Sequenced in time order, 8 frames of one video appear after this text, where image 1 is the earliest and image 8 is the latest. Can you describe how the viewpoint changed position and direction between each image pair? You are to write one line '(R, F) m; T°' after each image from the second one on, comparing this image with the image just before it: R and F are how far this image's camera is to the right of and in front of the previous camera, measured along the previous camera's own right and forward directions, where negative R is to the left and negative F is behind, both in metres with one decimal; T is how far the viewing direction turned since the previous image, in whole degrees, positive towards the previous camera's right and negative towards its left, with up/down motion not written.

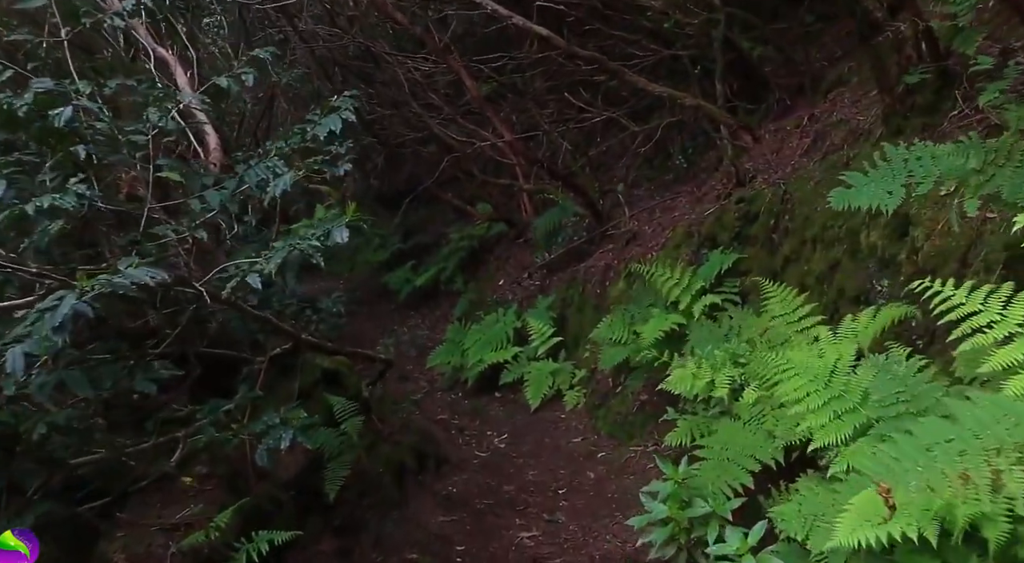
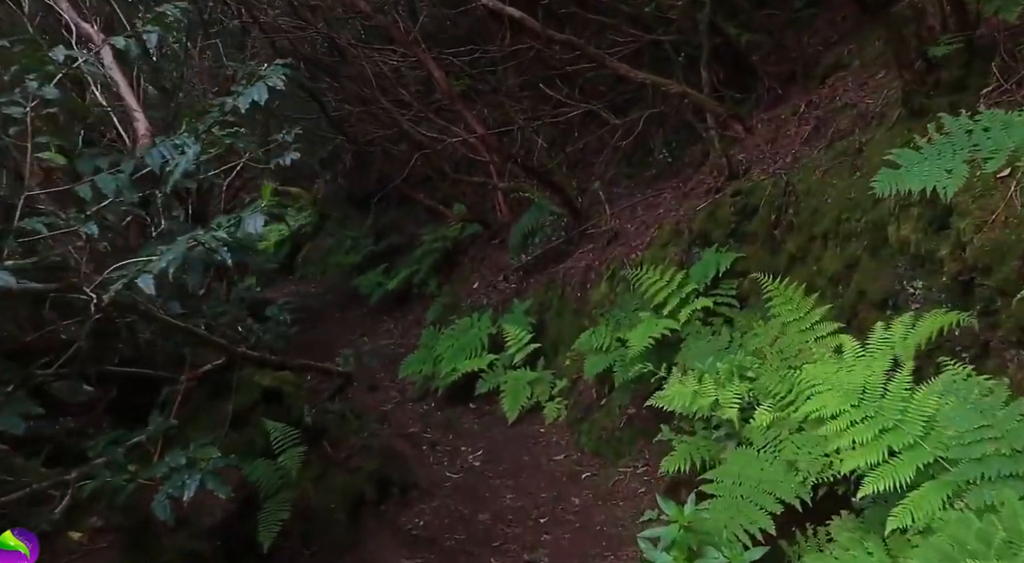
(0.0, +0.7) m; +2°
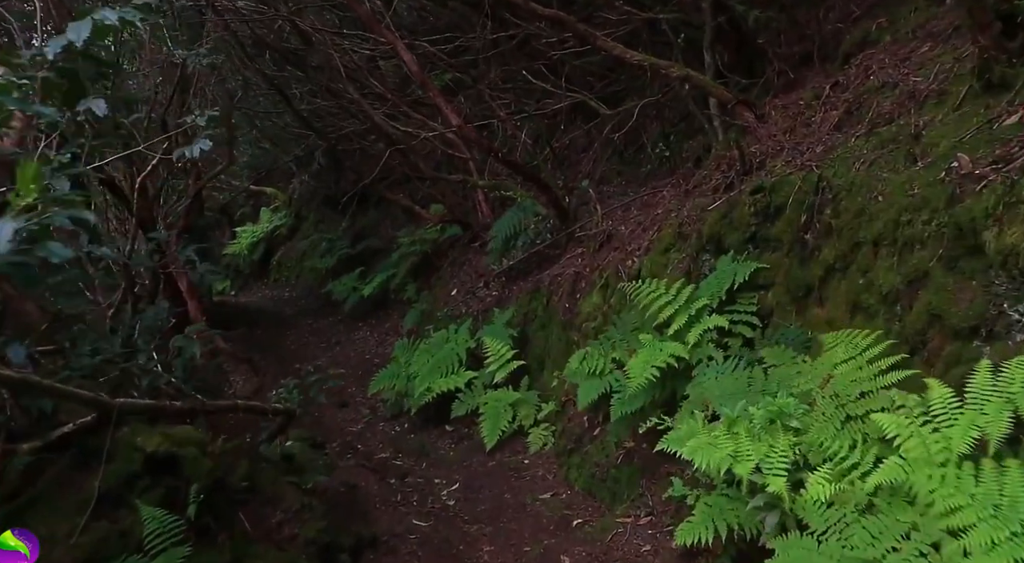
(0.0, +1.0) m; +1°
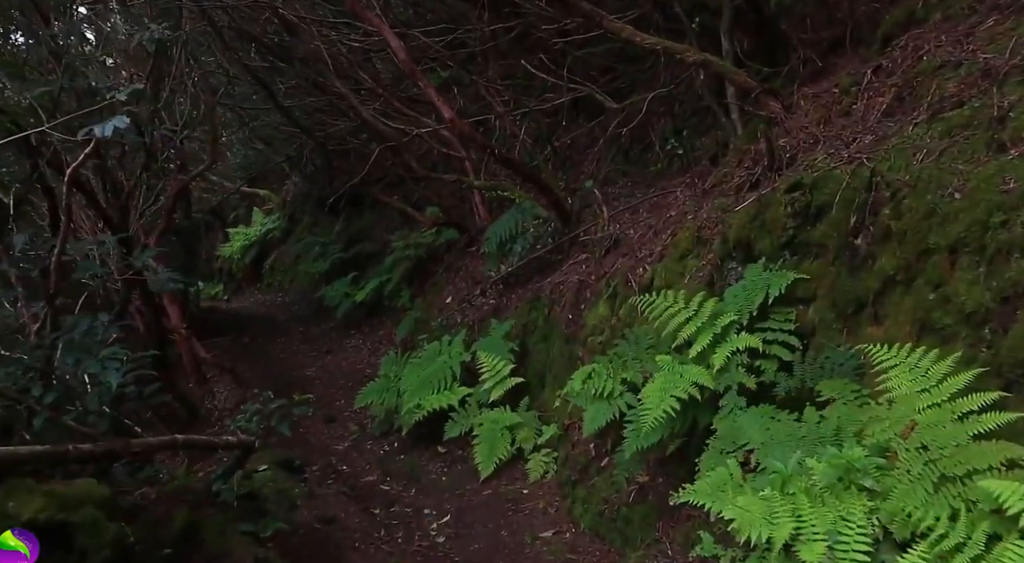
(0.0, +0.7) m; 0°
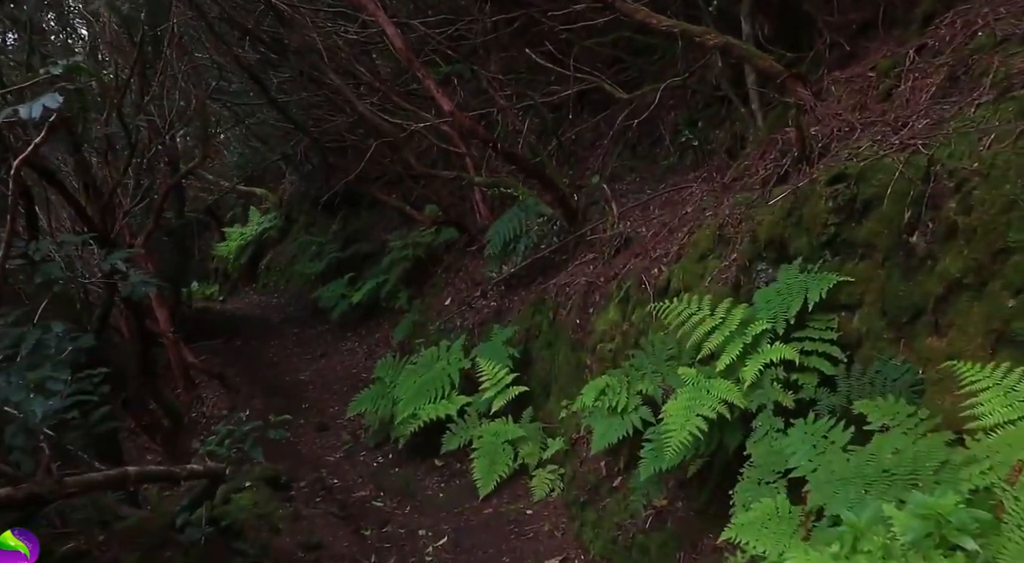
(0.0, +0.5) m; 0°
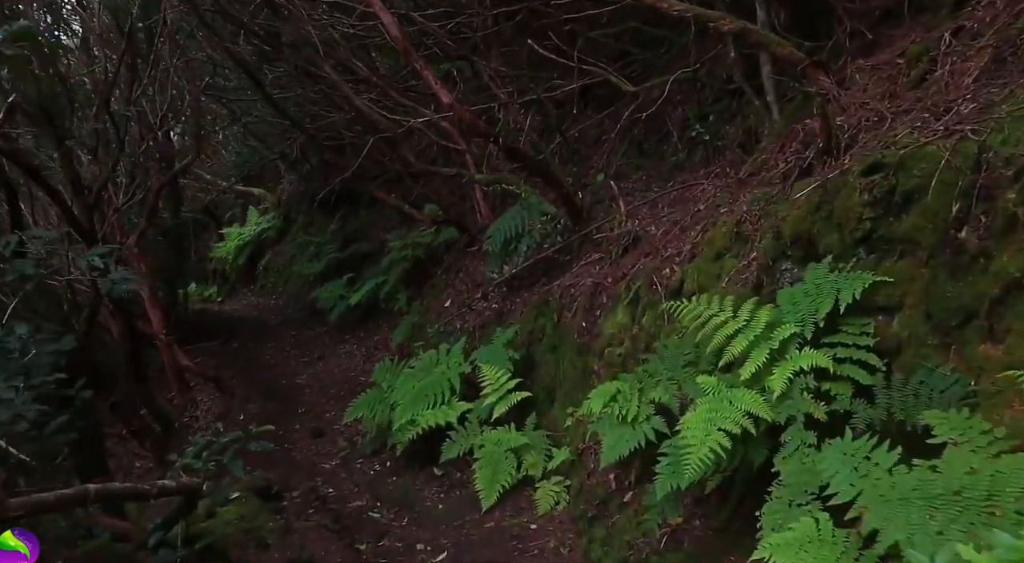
(0.0, +0.3) m; 0°
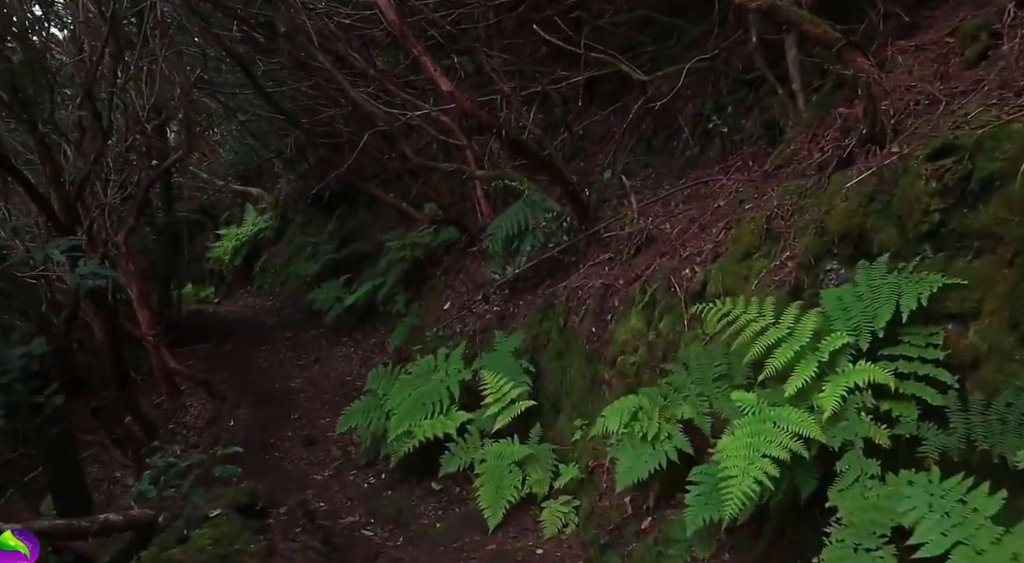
(0.0, +0.5) m; 0°
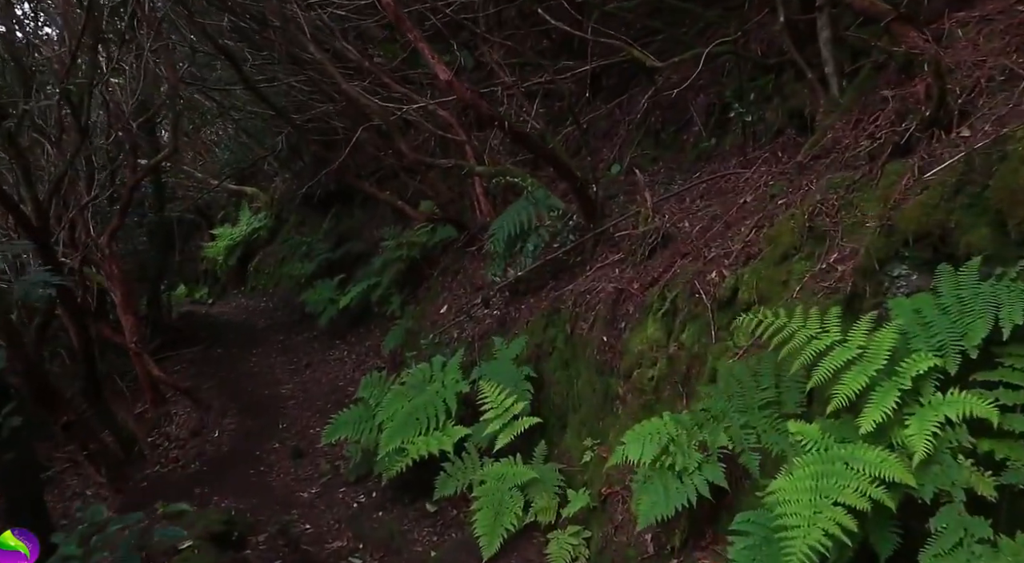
(0.0, +0.6) m; 0°
